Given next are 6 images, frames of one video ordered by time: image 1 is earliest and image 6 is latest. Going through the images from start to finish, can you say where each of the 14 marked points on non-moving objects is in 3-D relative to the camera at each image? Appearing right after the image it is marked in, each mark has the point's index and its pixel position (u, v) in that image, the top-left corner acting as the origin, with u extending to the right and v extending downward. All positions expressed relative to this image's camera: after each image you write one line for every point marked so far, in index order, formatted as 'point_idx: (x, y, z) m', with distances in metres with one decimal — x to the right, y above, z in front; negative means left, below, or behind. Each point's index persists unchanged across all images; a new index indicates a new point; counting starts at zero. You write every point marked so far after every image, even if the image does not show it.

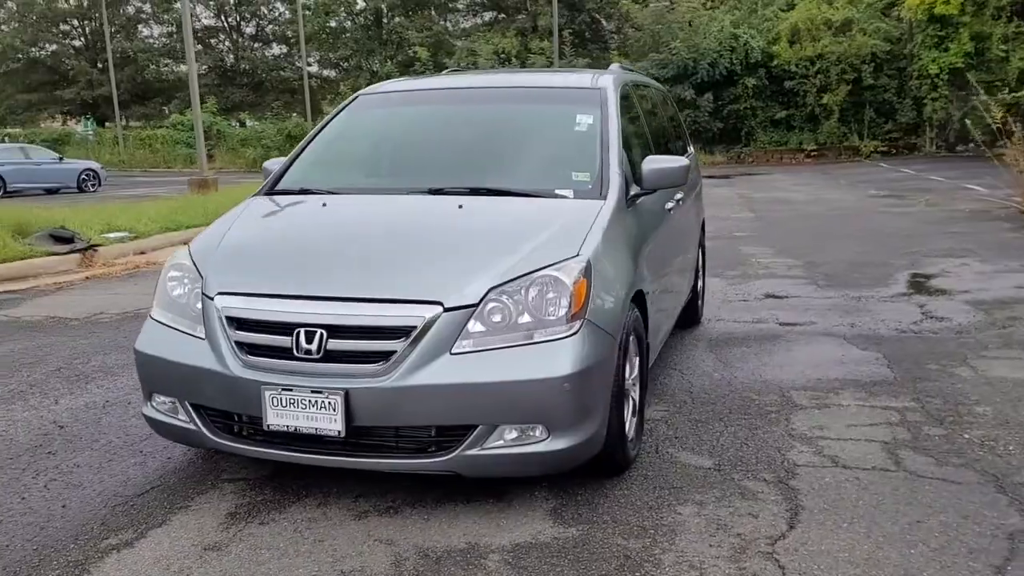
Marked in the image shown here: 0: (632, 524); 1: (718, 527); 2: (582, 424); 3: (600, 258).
0: (+0.5, -0.9, +3.5) m
1: (+0.8, -0.9, +3.4) m
2: (+0.3, -0.5, +3.5) m
3: (+0.4, +0.1, +3.8) m
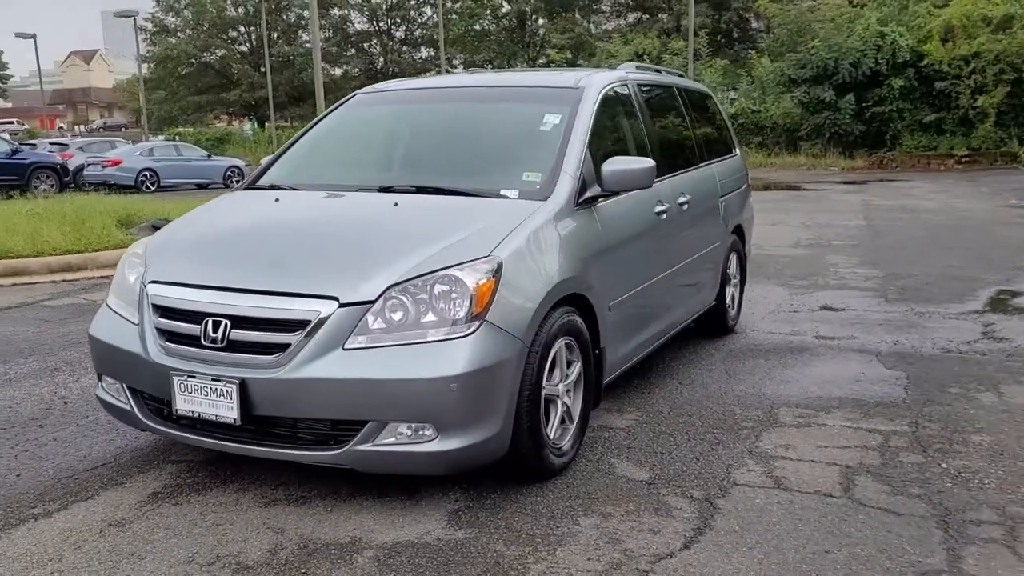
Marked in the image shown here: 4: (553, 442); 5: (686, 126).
0: (0.0, -0.9, +3.4) m
1: (+0.3, -0.9, +3.3) m
2: (-0.1, -0.5, +3.5) m
3: (0.0, +0.1, +3.7) m
4: (+0.2, -0.6, +3.9) m
5: (+1.1, +1.1, +6.1) m
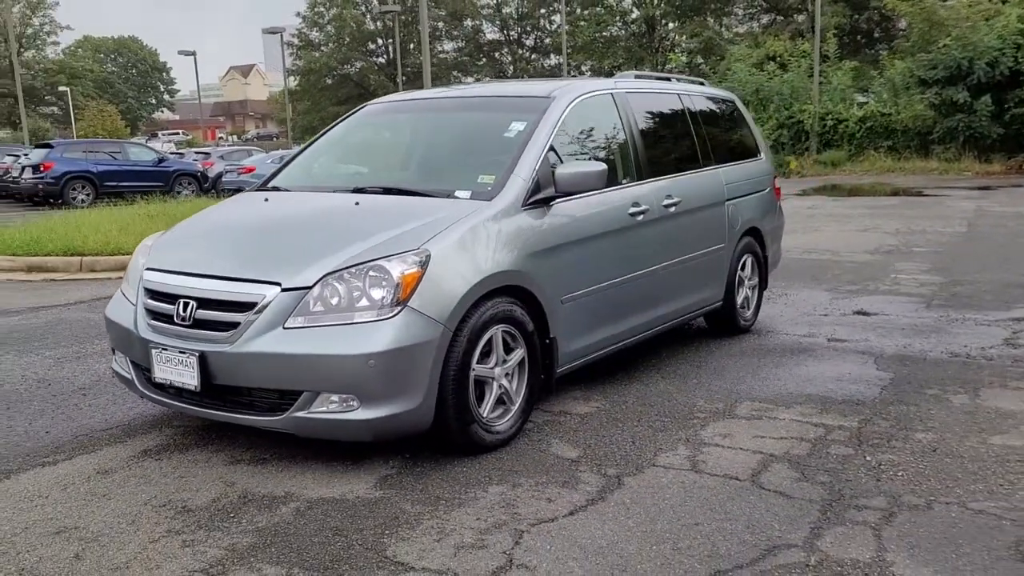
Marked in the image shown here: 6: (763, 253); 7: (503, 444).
0: (-0.3, -0.9, +3.8) m
1: (0.0, -0.9, +3.7) m
2: (-0.5, -0.5, +3.9) m
3: (-0.3, +0.2, +4.1) m
4: (-0.1, -0.6, +4.3) m
5: (+1.2, +1.1, +6.3) m
6: (+2.0, +0.3, +7.2) m
7: (0.0, -0.7, +4.3) m
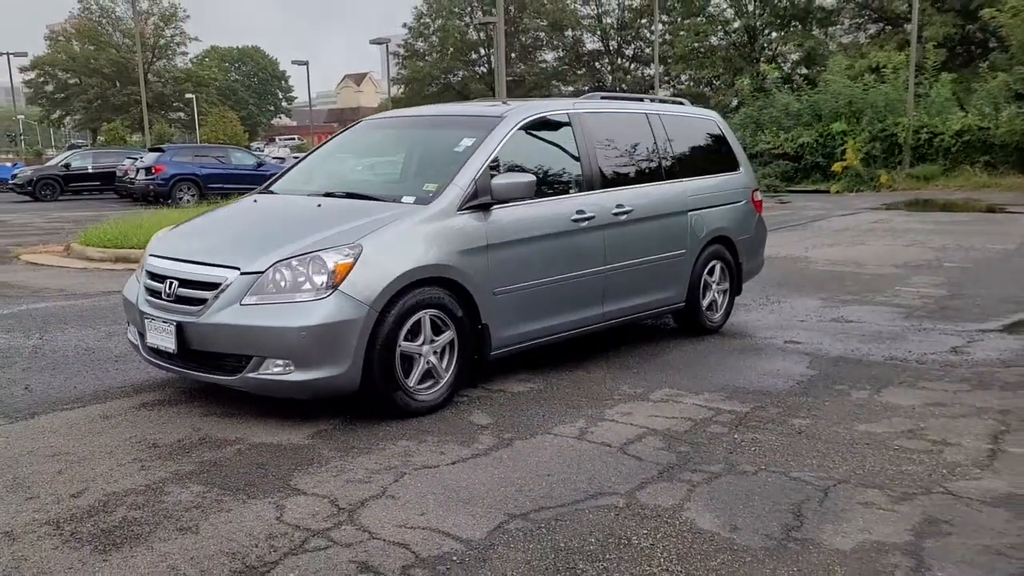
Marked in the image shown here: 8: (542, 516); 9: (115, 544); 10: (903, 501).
0: (-0.8, -0.8, +4.6) m
1: (-0.5, -0.8, +4.5) m
2: (-1.0, -0.4, +4.8) m
3: (-0.7, +0.2, +4.9) m
4: (-0.6, -0.6, +5.1) m
5: (+1.0, +1.1, +7.0) m
6: (+1.9, +0.2, +7.8) m
7: (-0.5, -0.7, +5.1) m
8: (+0.1, -0.9, +3.8) m
9: (-1.5, -1.0, +3.4) m
10: (+1.6, -0.9, +3.9) m
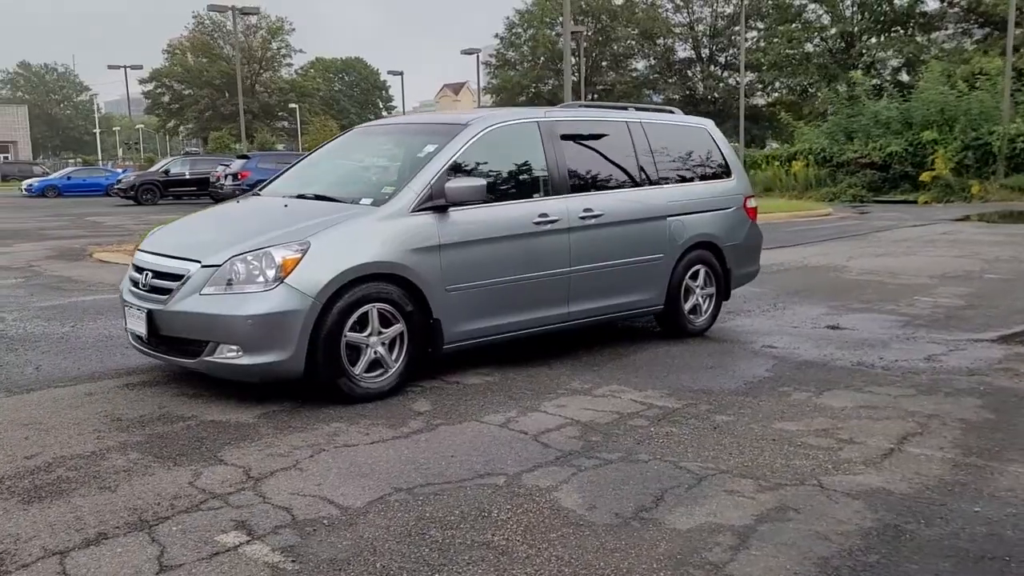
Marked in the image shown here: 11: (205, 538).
0: (-1.2, -0.7, +5.1) m
1: (-1.0, -0.8, +4.9) m
2: (-1.3, -0.4, +5.2) m
3: (-1.1, +0.3, +5.4) m
4: (-0.9, -0.5, +5.5) m
5: (+0.9, +1.1, +7.2) m
6: (+1.8, +0.2, +7.9) m
7: (-0.8, -0.7, +5.5) m
8: (-0.4, -0.9, +4.1) m
9: (-2.0, -0.9, +3.9) m
10: (+1.1, -0.9, +4.0) m
11: (-1.2, -1.0, +3.6) m
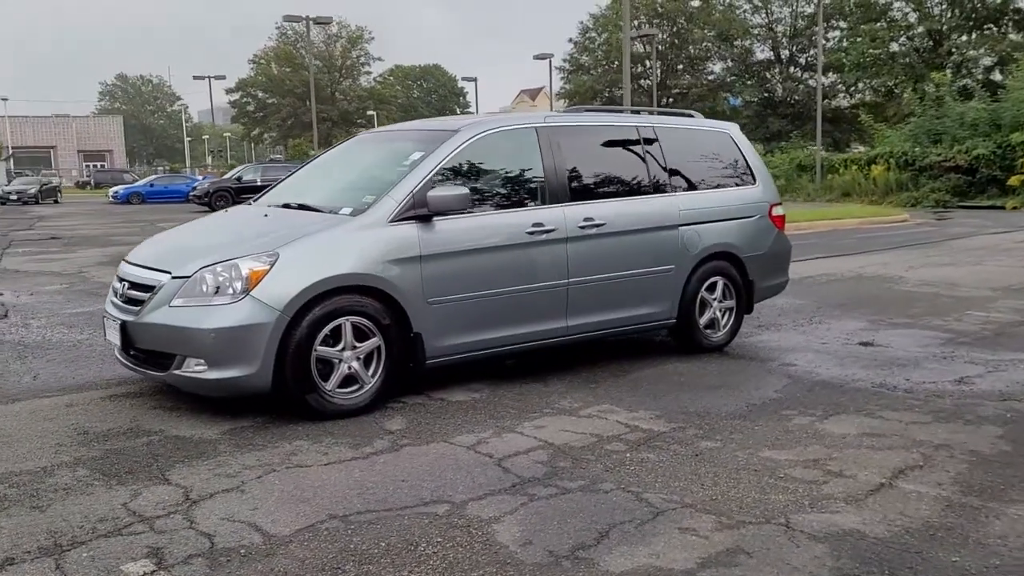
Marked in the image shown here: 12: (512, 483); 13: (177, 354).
0: (-1.4, -0.8, +4.9) m
1: (-1.1, -0.8, +4.7) m
2: (-1.5, -0.4, +5.1) m
3: (-1.2, +0.2, +5.2) m
4: (-1.0, -0.6, +5.3) m
5: (+0.9, +1.0, +6.9) m
6: (+1.9, +0.1, +7.5) m
7: (-1.0, -0.7, +5.3) m
8: (-0.6, -1.0, +3.9) m
9: (-2.3, -1.0, +3.9) m
10: (+0.9, -1.0, +3.7) m
11: (-1.5, -1.0, +3.4) m
12: (0.0, -0.9, +4.3) m
13: (-1.9, -0.4, +5.2) m
